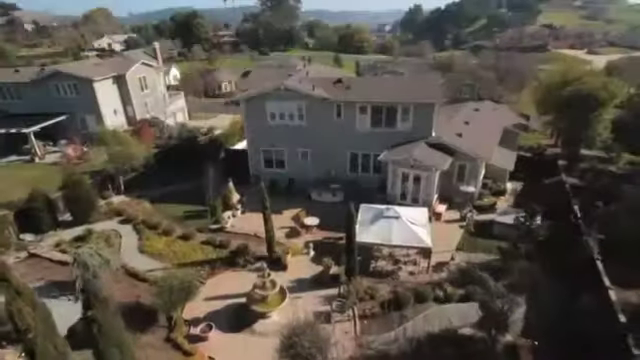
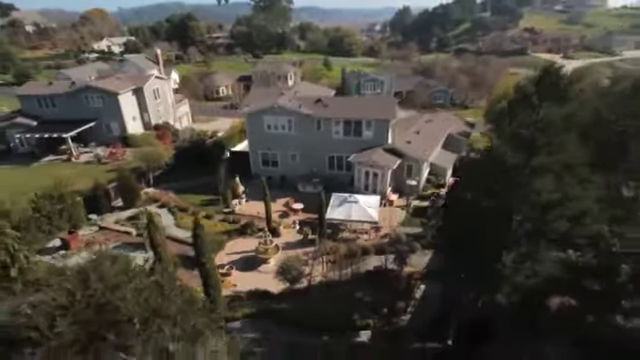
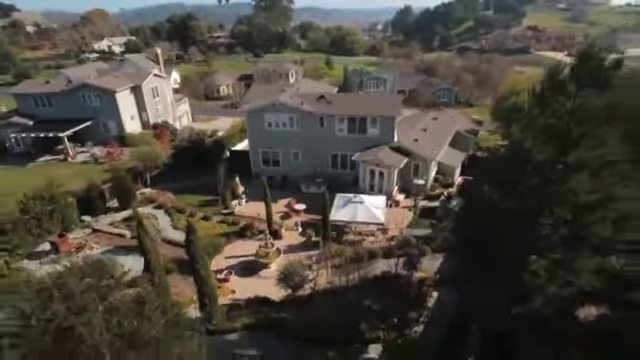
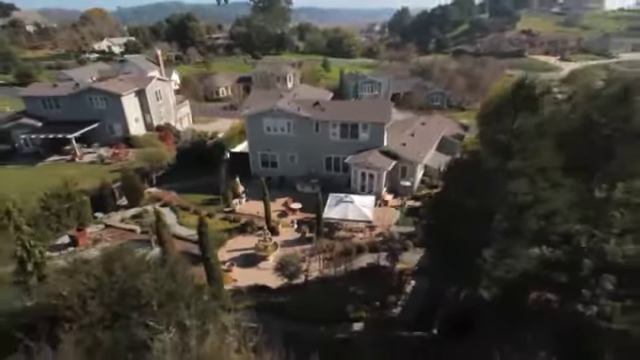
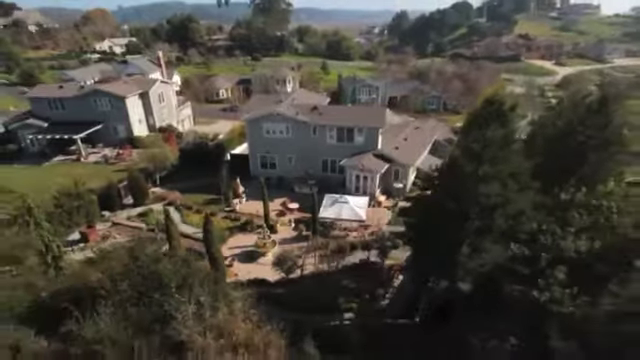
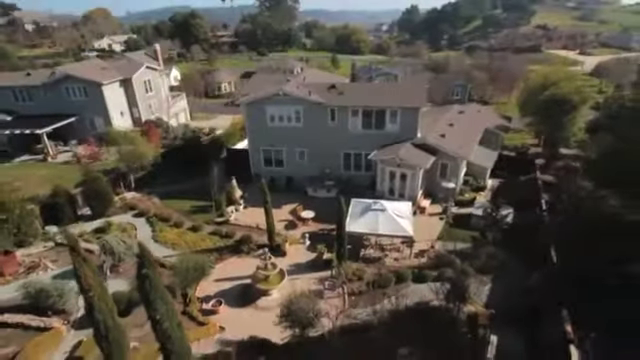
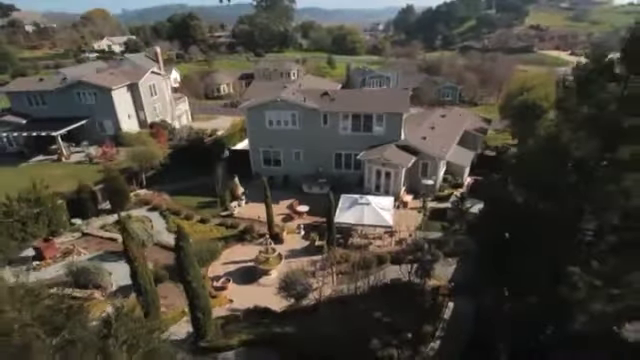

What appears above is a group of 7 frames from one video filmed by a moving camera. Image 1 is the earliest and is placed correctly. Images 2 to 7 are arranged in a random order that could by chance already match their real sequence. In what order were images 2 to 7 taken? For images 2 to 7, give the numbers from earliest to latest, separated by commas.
6, 7, 3, 2, 4, 5
